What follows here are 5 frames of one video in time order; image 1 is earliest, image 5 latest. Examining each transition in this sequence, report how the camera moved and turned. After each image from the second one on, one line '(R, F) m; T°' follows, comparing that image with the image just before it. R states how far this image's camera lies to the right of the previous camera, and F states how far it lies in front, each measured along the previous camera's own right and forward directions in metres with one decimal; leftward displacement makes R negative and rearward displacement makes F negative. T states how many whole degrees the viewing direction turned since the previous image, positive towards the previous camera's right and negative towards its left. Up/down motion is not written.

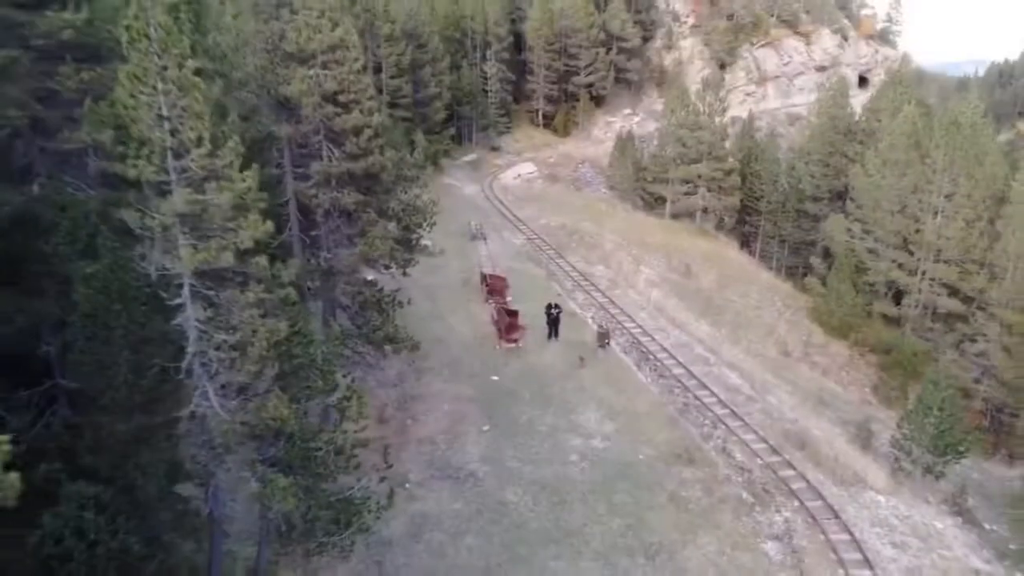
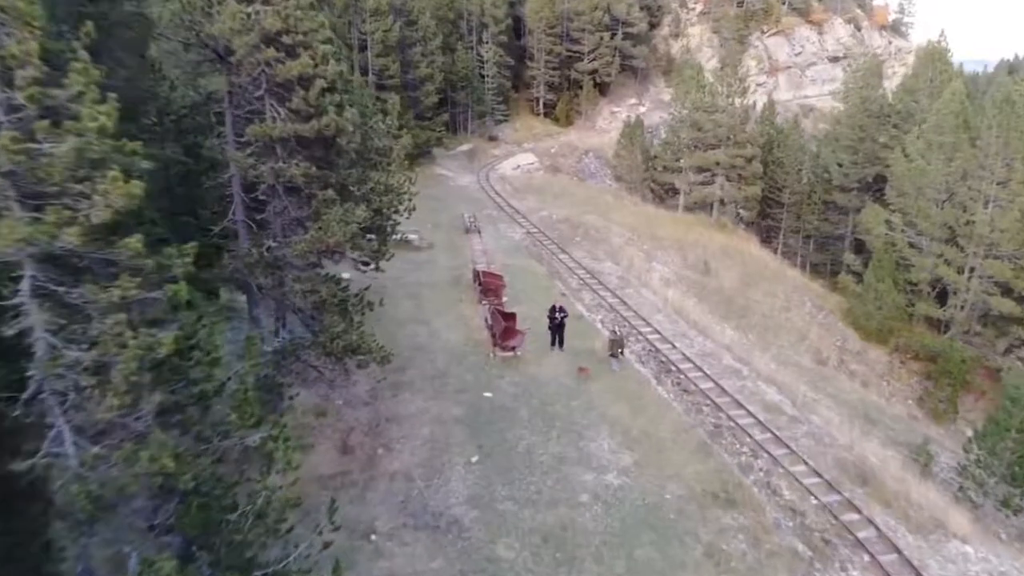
(+0.1, +3.8) m; 0°
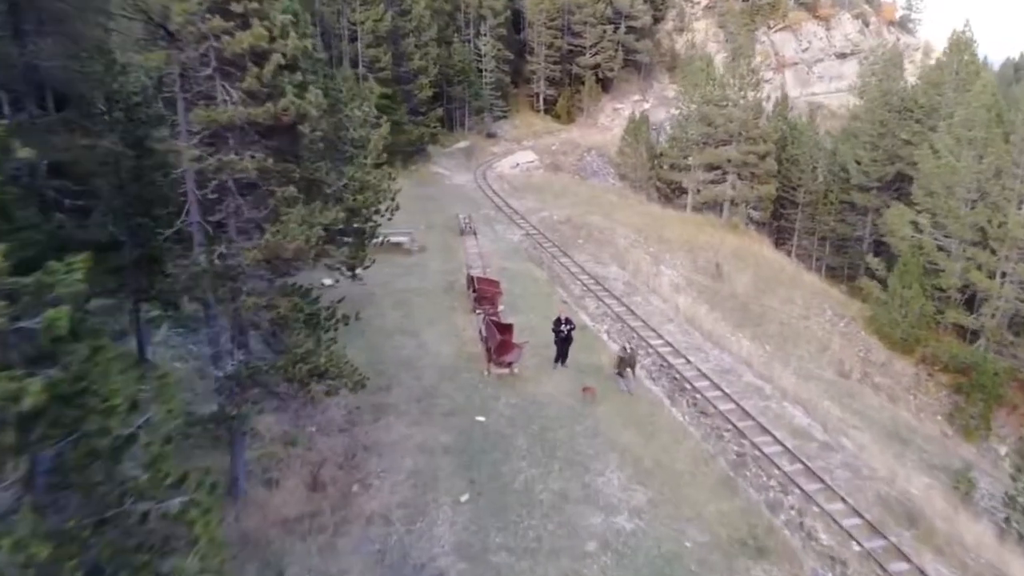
(0.0, +2.1) m; 0°
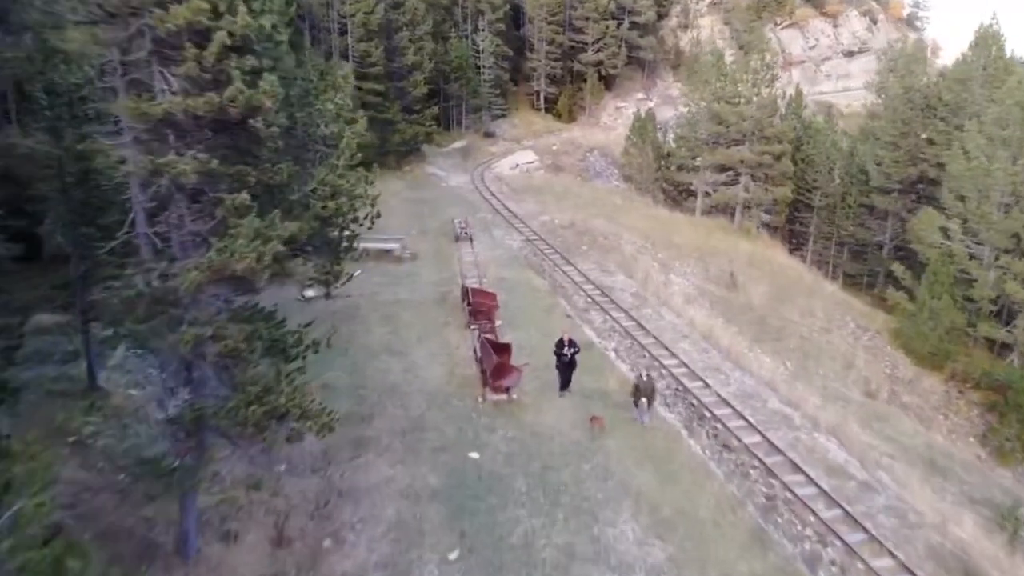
(0.0, +2.0) m; 0°
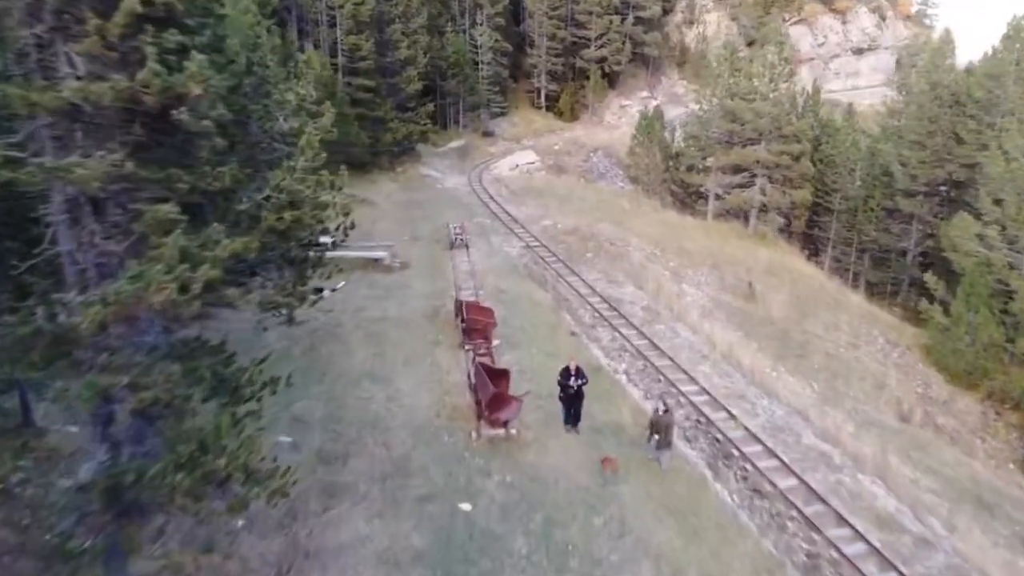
(0.0, +2.1) m; 0°
